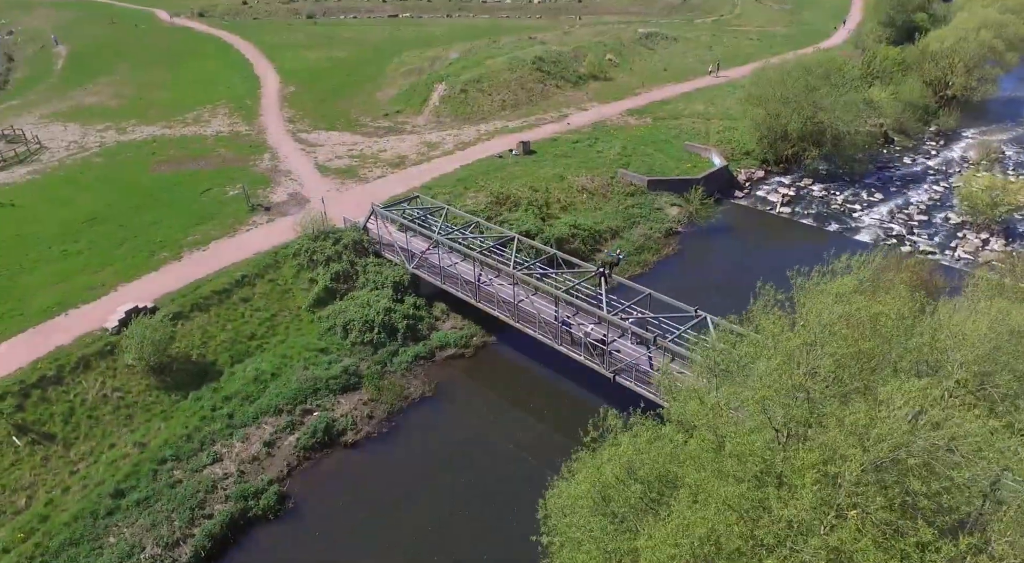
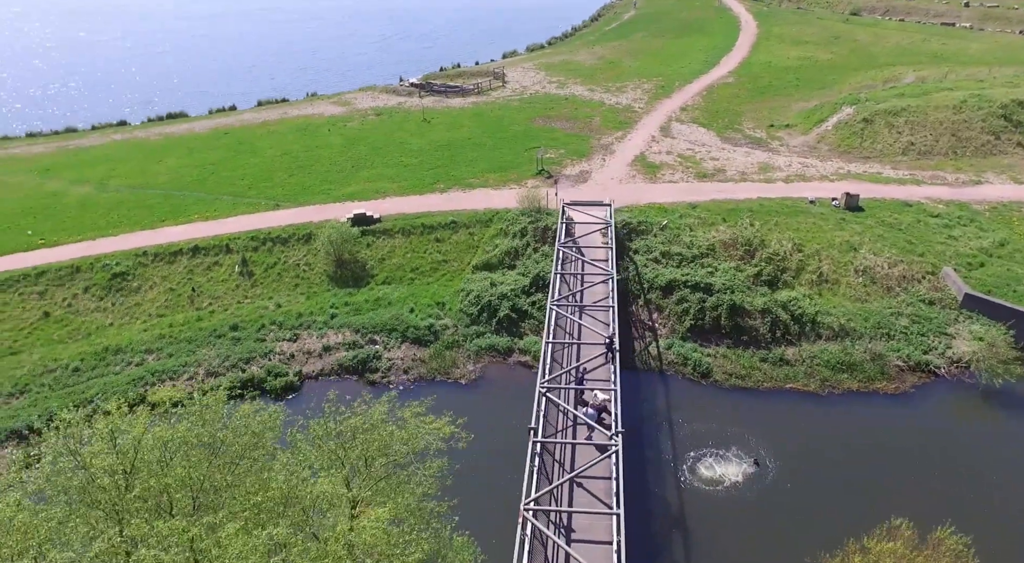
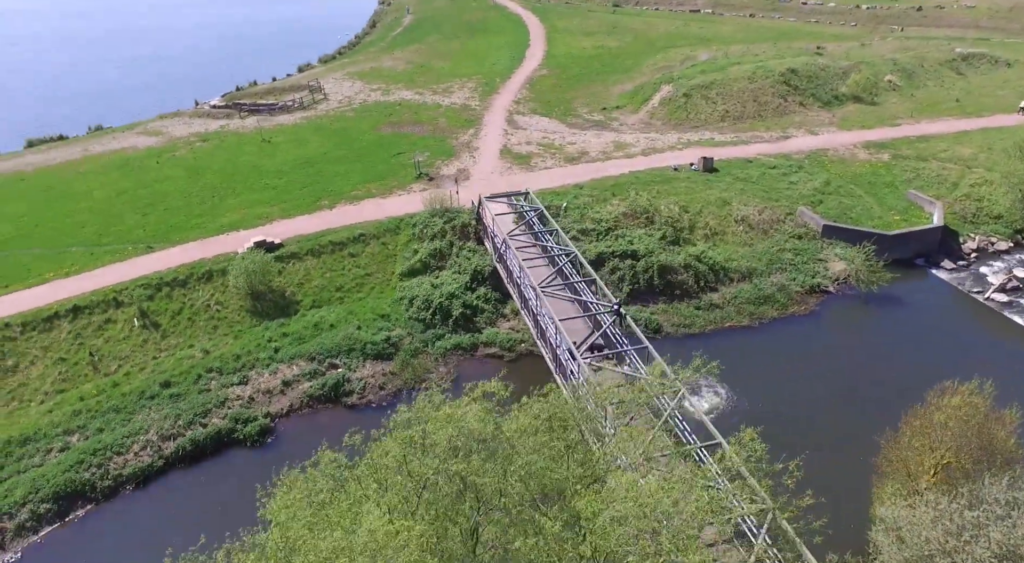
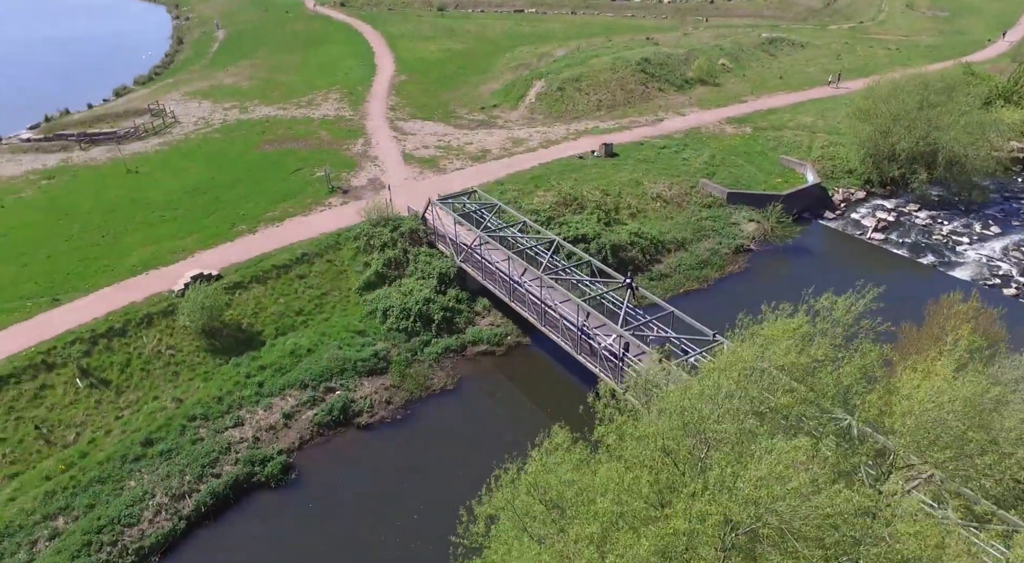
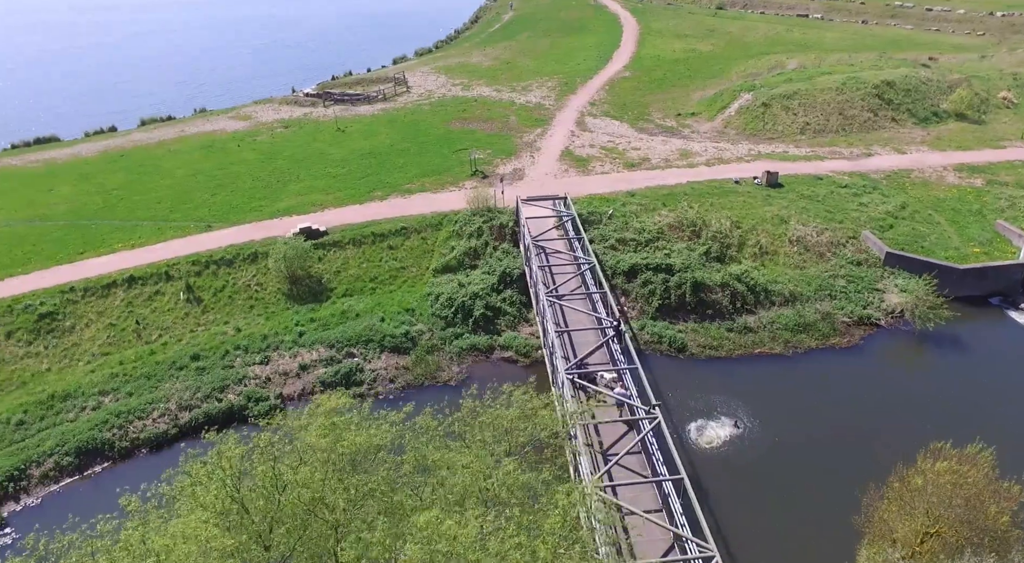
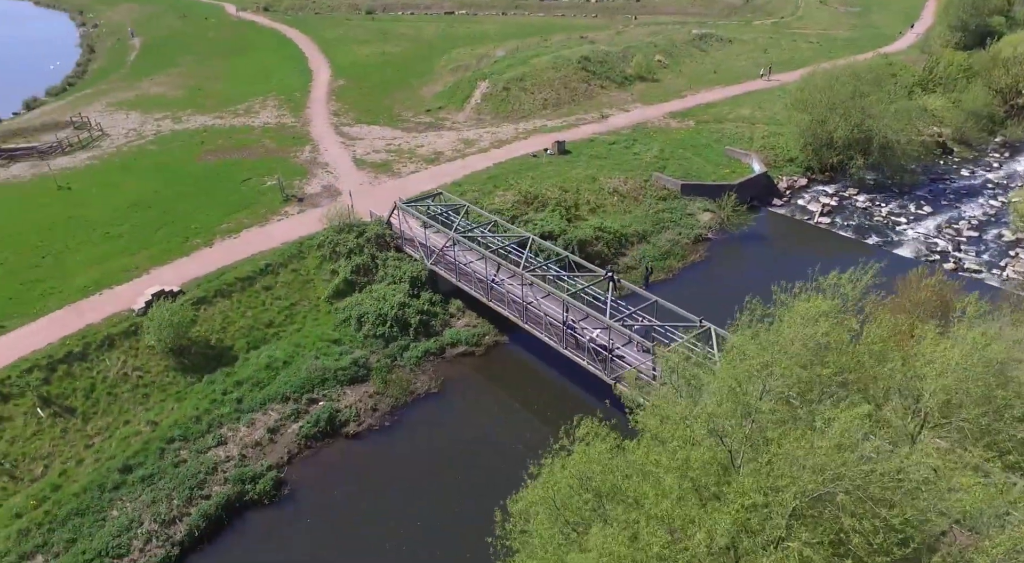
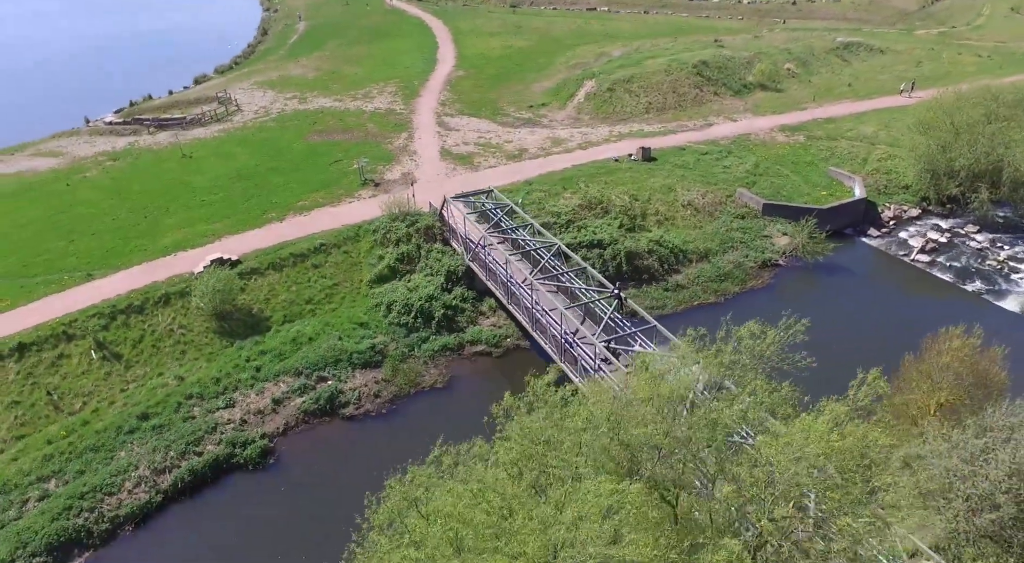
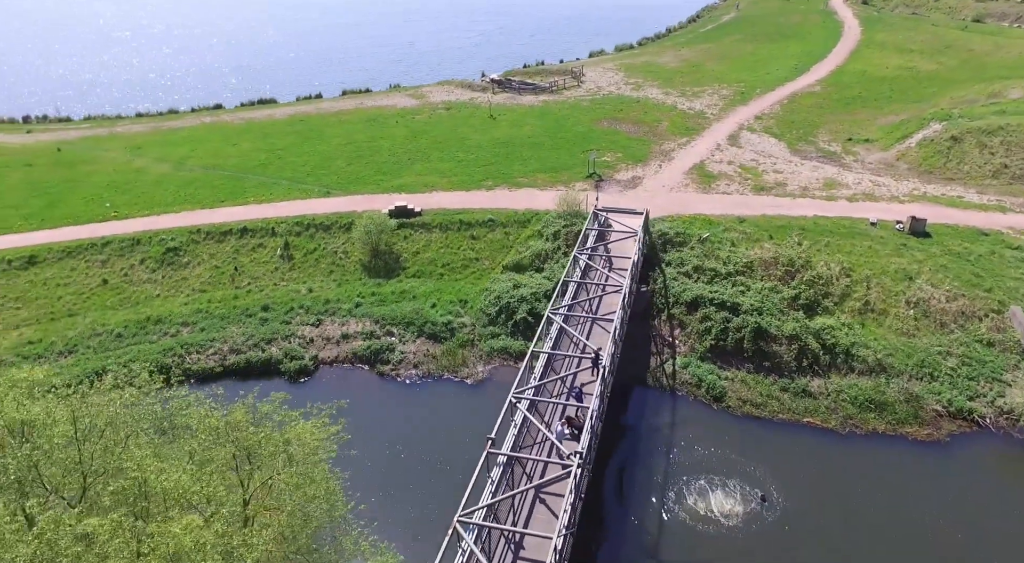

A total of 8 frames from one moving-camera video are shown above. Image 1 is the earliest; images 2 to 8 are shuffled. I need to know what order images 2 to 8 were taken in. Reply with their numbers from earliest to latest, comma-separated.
6, 4, 7, 3, 5, 2, 8
